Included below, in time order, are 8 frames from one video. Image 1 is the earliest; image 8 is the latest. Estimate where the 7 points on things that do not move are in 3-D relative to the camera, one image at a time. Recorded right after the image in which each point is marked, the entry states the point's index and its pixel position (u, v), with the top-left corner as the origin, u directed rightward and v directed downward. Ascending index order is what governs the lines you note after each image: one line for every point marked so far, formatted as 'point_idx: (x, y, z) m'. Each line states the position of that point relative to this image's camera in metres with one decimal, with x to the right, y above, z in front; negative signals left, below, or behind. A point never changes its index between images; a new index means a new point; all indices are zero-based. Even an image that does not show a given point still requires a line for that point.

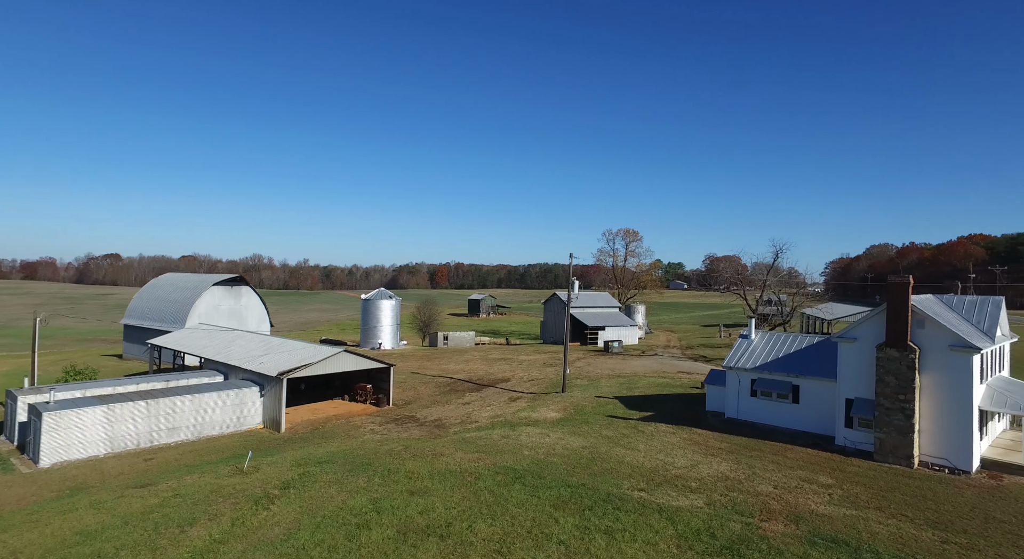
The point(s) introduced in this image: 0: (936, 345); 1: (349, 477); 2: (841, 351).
0: (+11.3, -1.7, +16.0) m
1: (-4.6, -5.7, +17.2) m
2: (+9.8, -2.2, +17.9) m
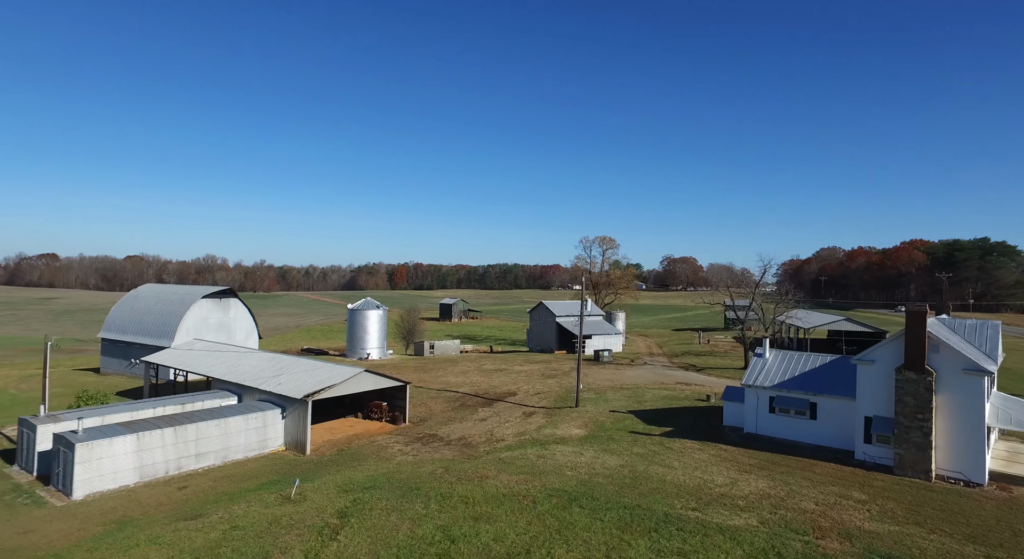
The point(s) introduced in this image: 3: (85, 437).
0: (+12.9, -2.6, +17.7) m
1: (-3.1, -6.6, +17.6) m
2: (+11.2, -3.0, +19.4) m
3: (-14.1, -5.2, +20.0) m
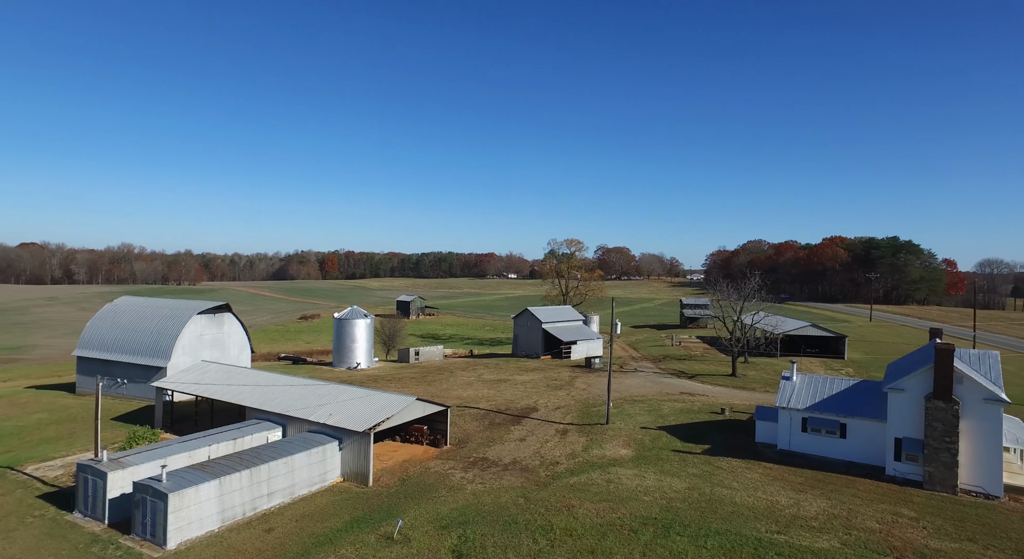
0: (+15.9, -4.1, +20.8) m
1: (0.0, -8.1, +18.8) m
2: (+14.0, -4.5, +22.3) m
3: (-11.1, -6.8, +19.8) m
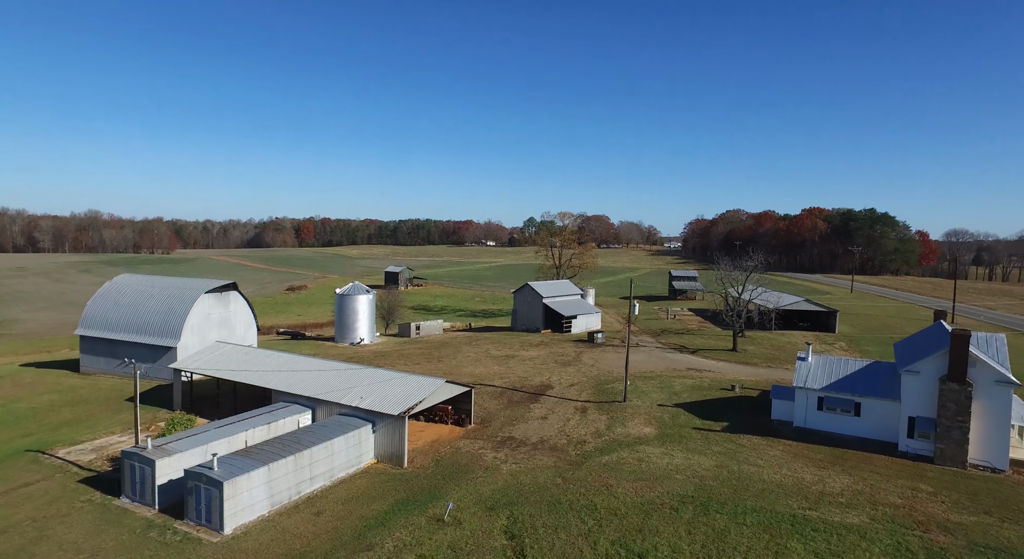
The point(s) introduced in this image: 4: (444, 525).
0: (+17.4, -3.7, +22.1) m
1: (+1.6, -7.9, +19.7) m
2: (+15.4, -4.0, +23.5) m
3: (-9.6, -6.5, +20.1) m
4: (-2.2, -8.1, +19.9) m
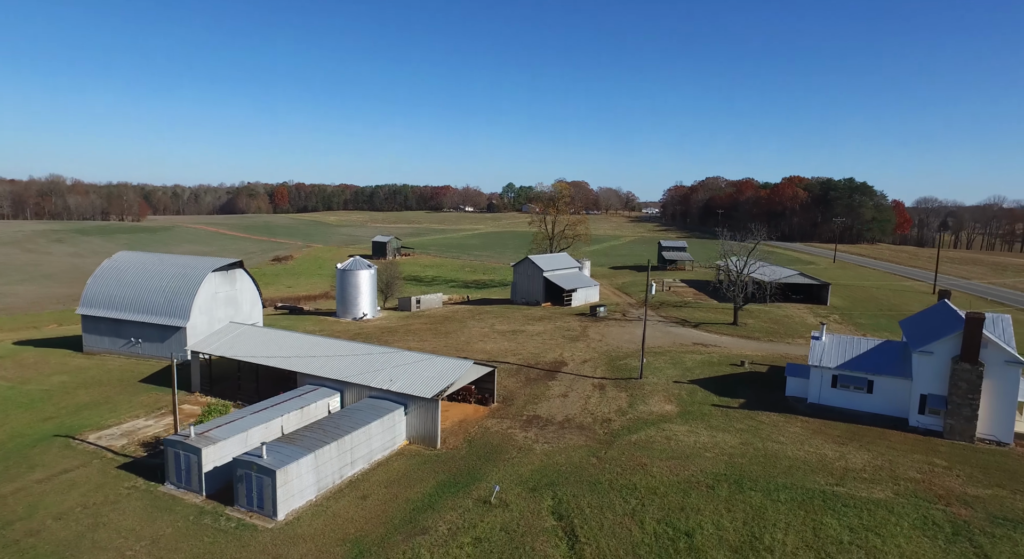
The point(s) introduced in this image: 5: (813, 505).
0: (+18.8, -3.1, +23.4) m
1: (+3.1, -7.5, +20.6) m
2: (+16.8, -3.4, +24.8) m
3: (-8.1, -6.2, +20.4) m
4: (-0.7, -7.8, +20.6) m
5: (+9.8, -7.4, +19.7) m
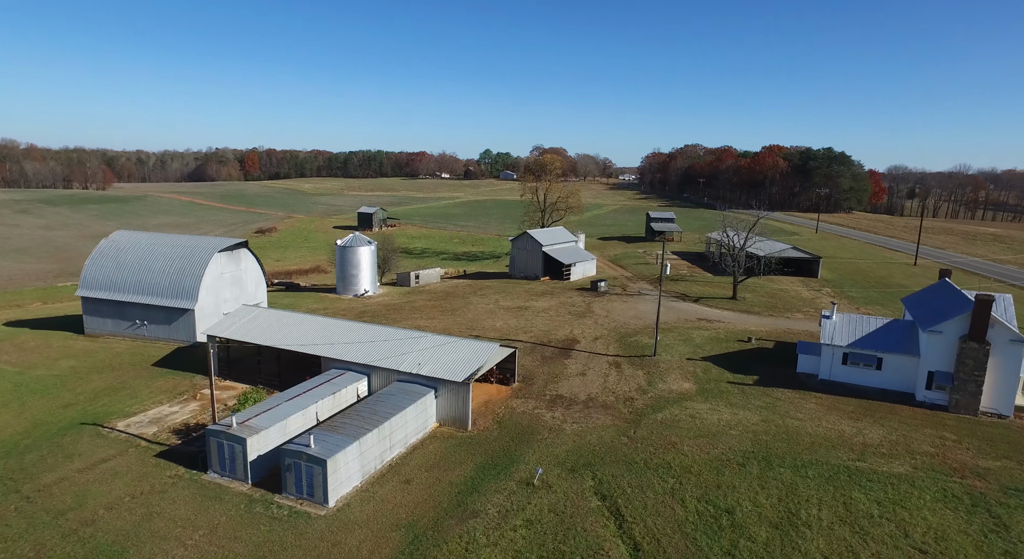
0: (+20.1, -2.5, +24.8) m
1: (+4.7, -7.1, +21.5) m
2: (+18.1, -2.6, +26.1) m
3: (-6.5, -5.9, +20.8) m
4: (+0.8, -7.4, +21.4) m
5: (+11.4, -7.0, +20.9) m
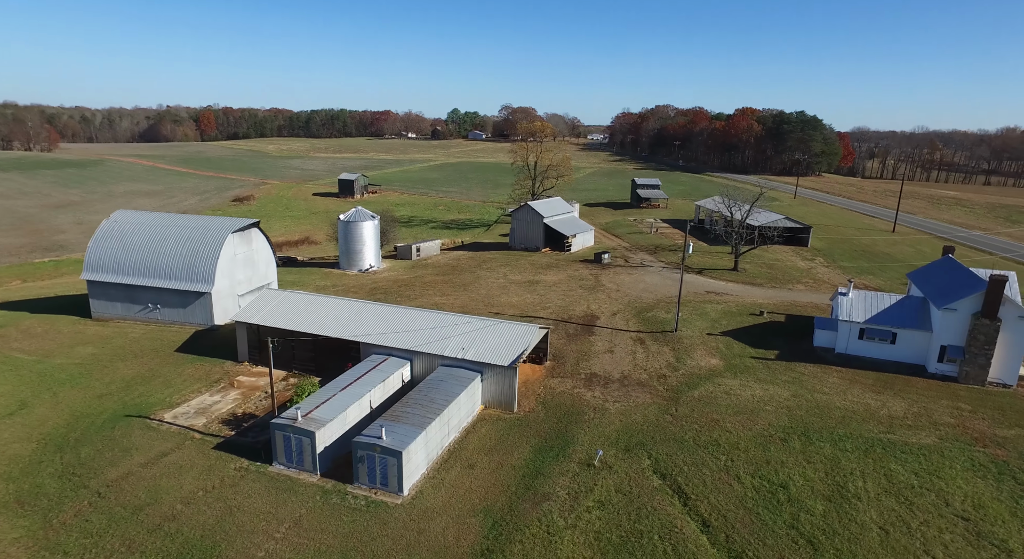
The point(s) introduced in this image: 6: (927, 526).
0: (+22.1, -1.6, +26.8) m
1: (+7.0, -6.7, +22.9) m
2: (+20.0, -1.7, +28.0) m
3: (-4.2, -5.7, +21.3) m
4: (+3.2, -7.1, +22.5) m
5: (+13.7, -6.5, +22.7) m
6: (+13.1, -7.7, +18.9) m
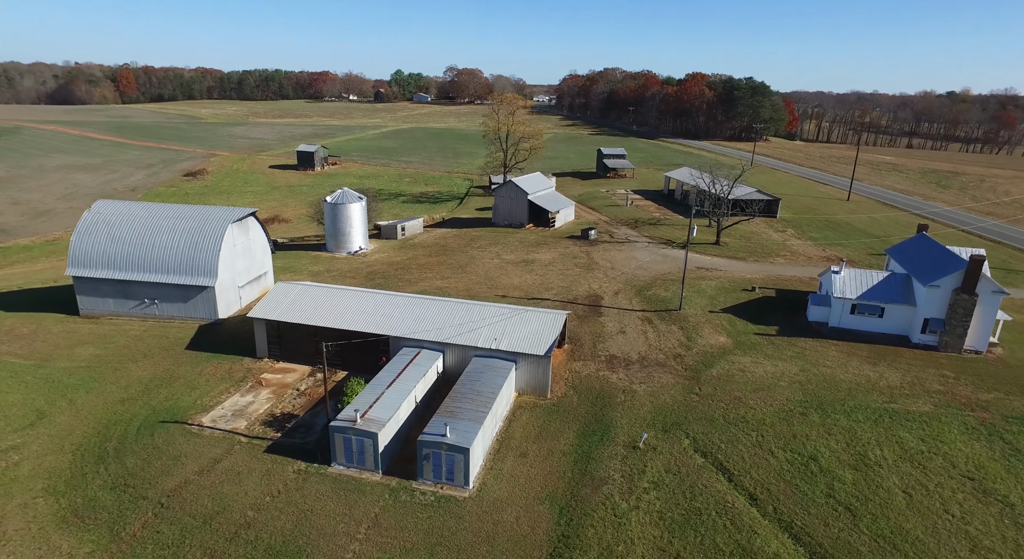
0: (+23.5, -0.6, +29.9) m
1: (+9.0, -6.4, +24.9) m
2: (+21.3, -0.7, +30.9) m
3: (-2.0, -5.8, +22.2) m
4: (+5.2, -6.9, +24.2) m
5: (+15.7, -6.0, +25.3) m
6: (+15.4, -7.5, +21.6) m
